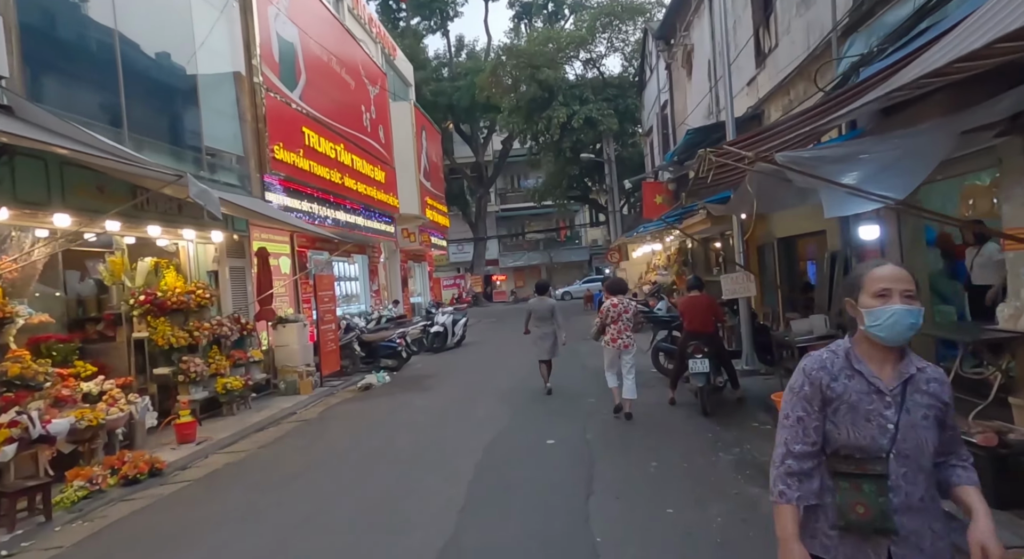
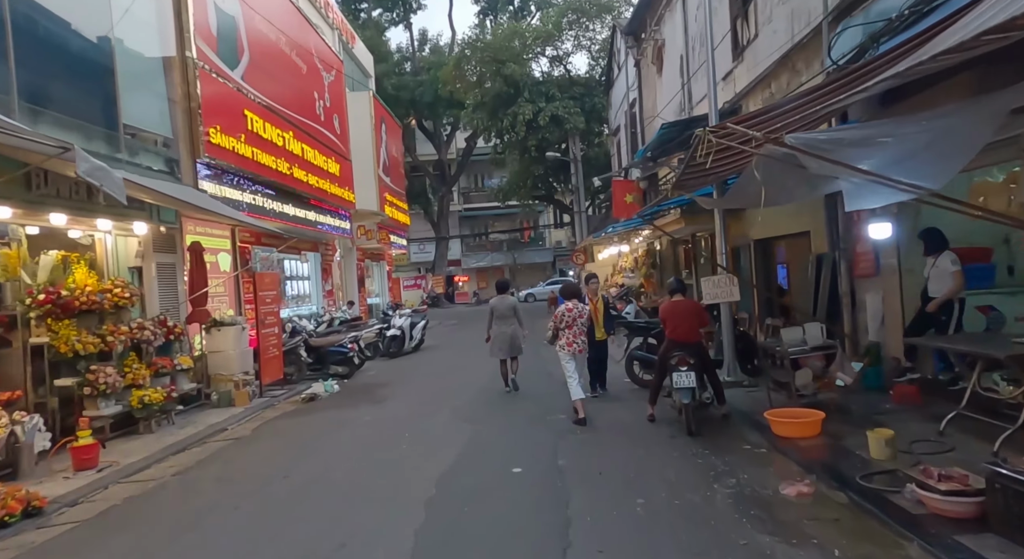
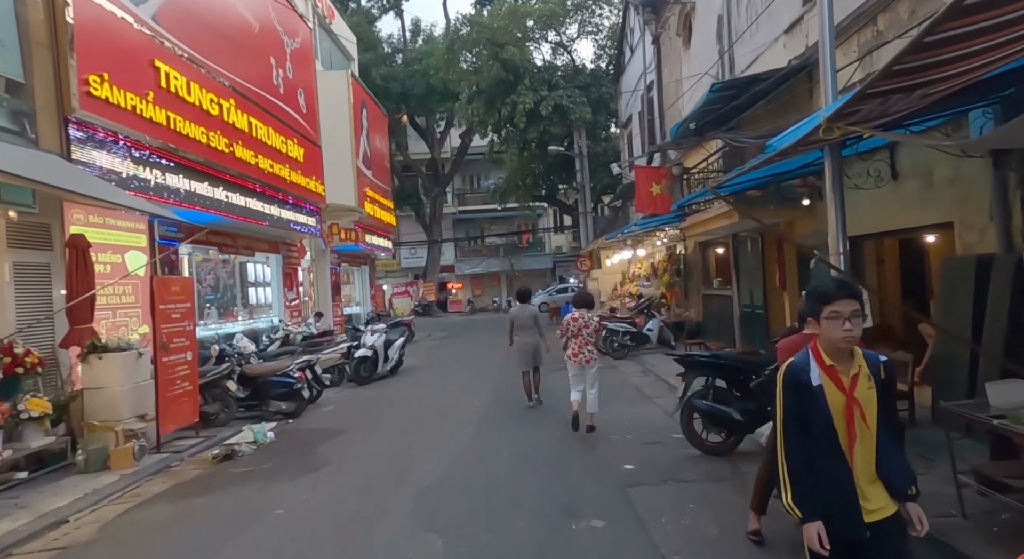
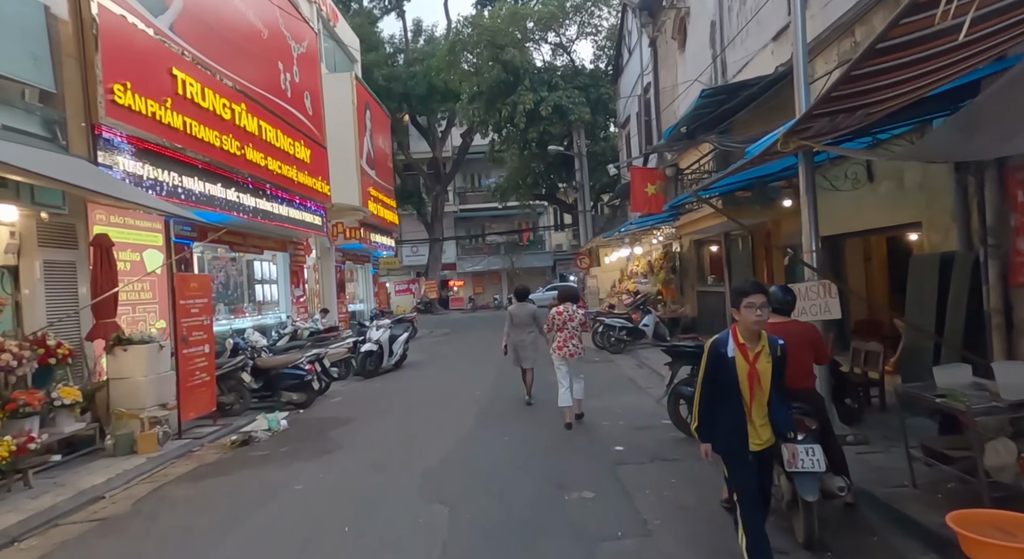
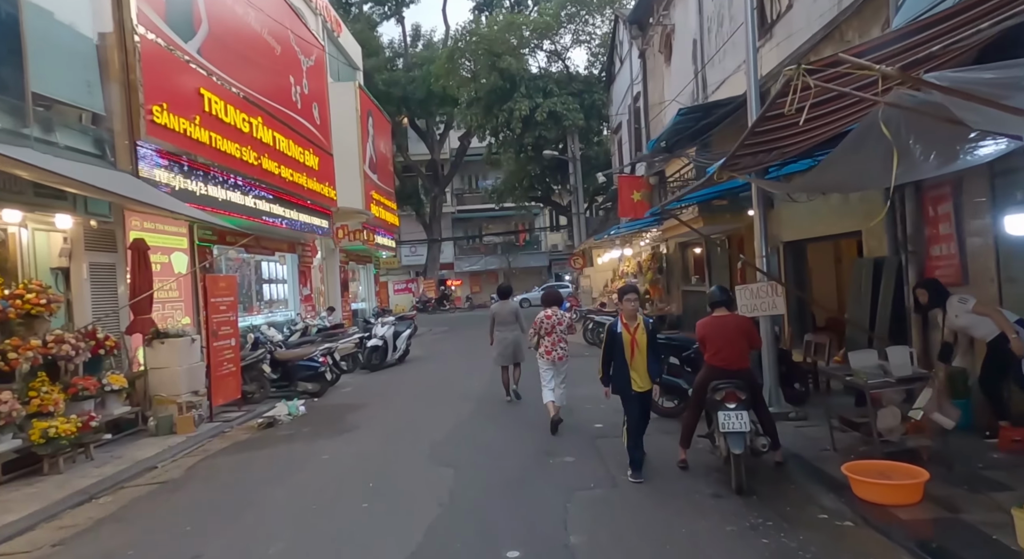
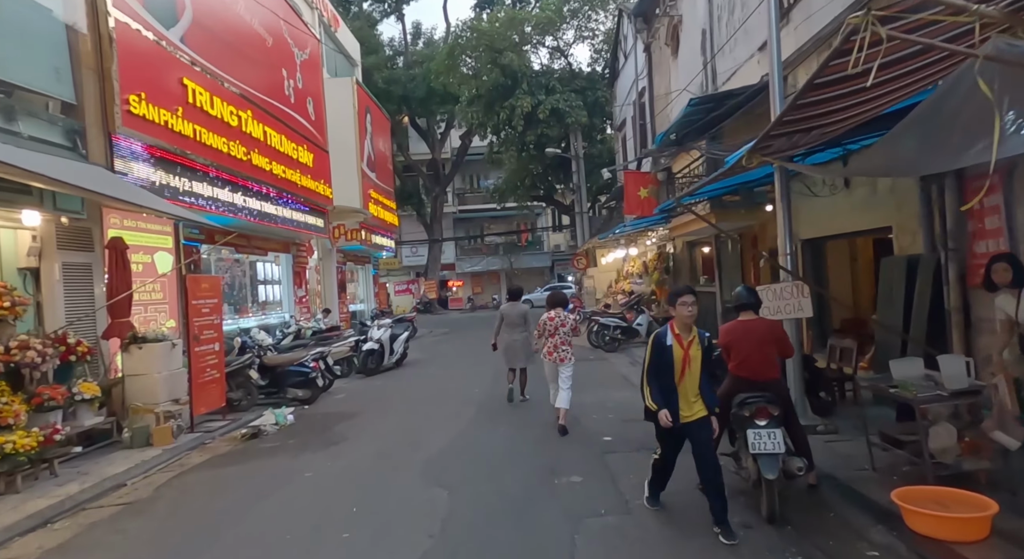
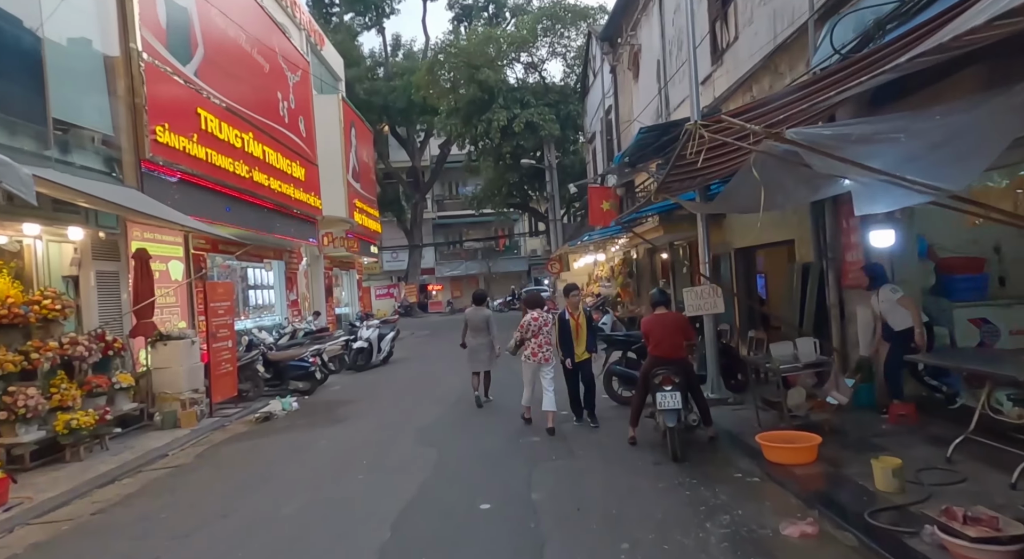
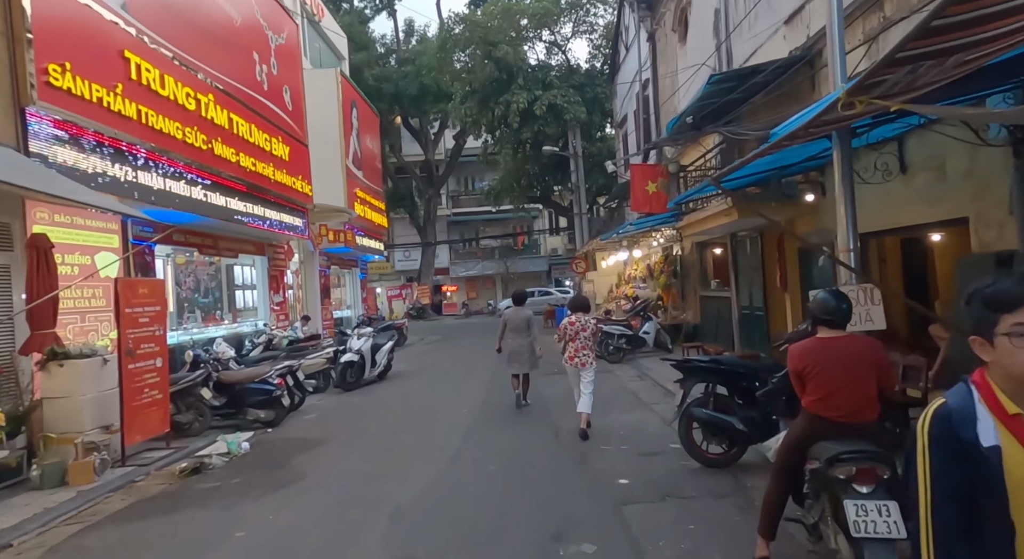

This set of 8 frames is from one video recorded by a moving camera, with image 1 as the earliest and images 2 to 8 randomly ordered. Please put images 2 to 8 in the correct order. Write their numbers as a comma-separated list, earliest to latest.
2, 7, 5, 6, 4, 3, 8
